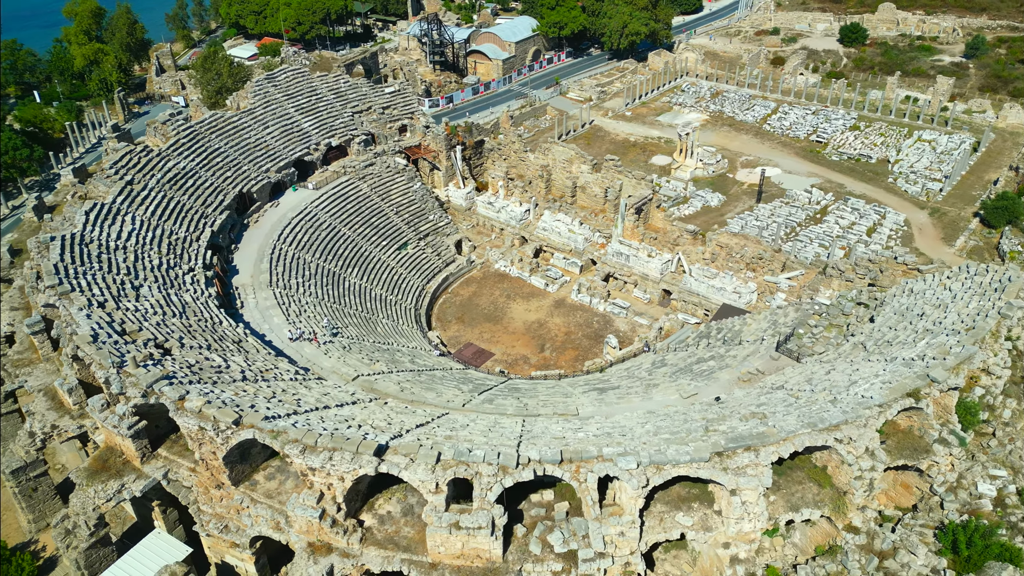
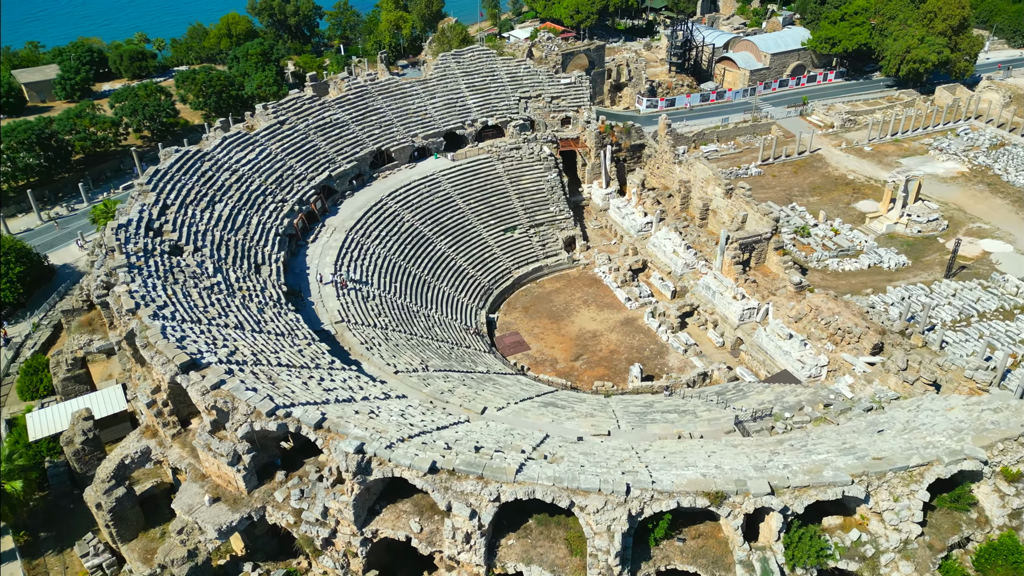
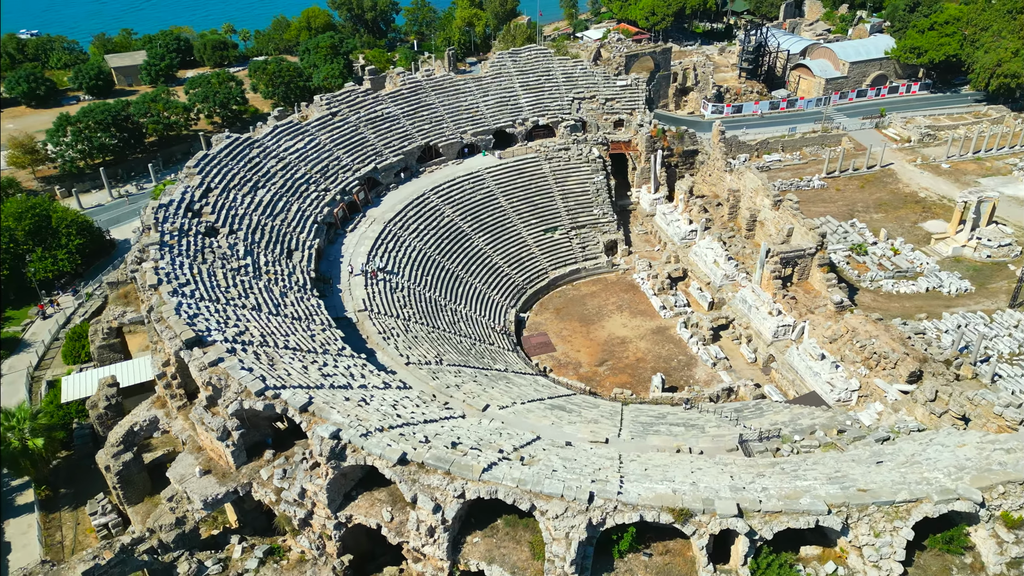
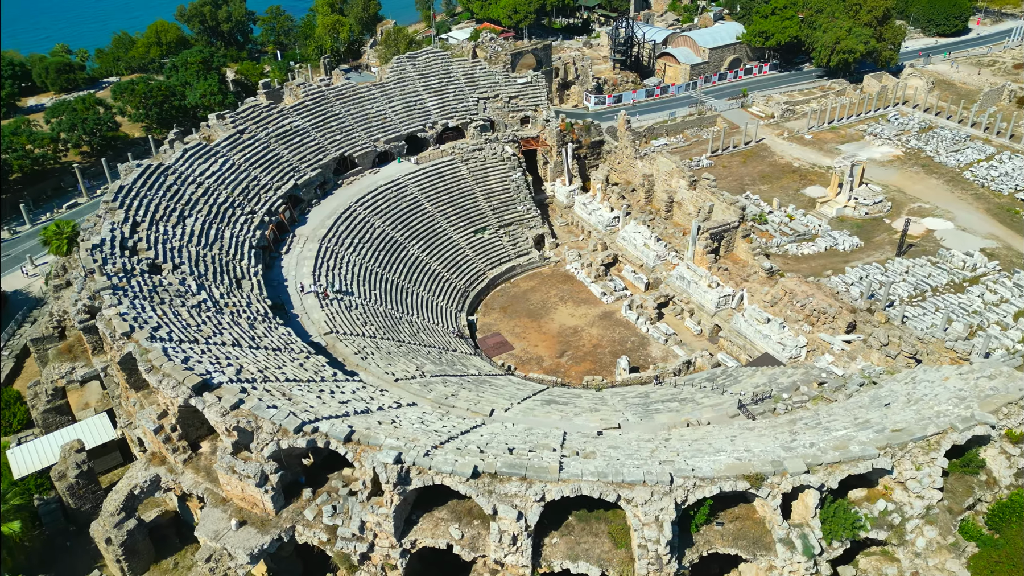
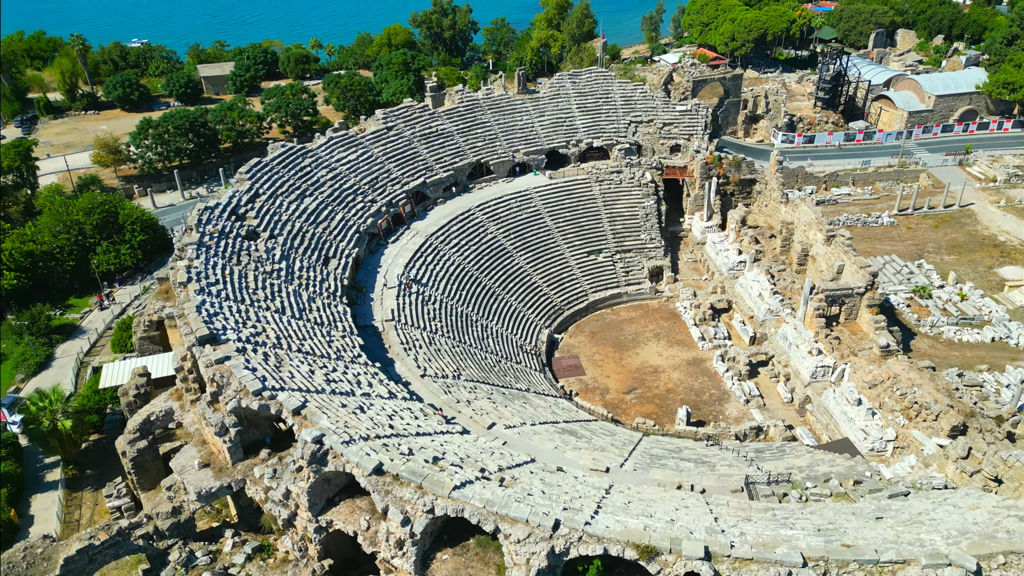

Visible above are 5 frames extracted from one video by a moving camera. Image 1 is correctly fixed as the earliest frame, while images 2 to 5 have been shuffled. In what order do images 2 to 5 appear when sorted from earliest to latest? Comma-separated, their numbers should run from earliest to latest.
4, 2, 3, 5
